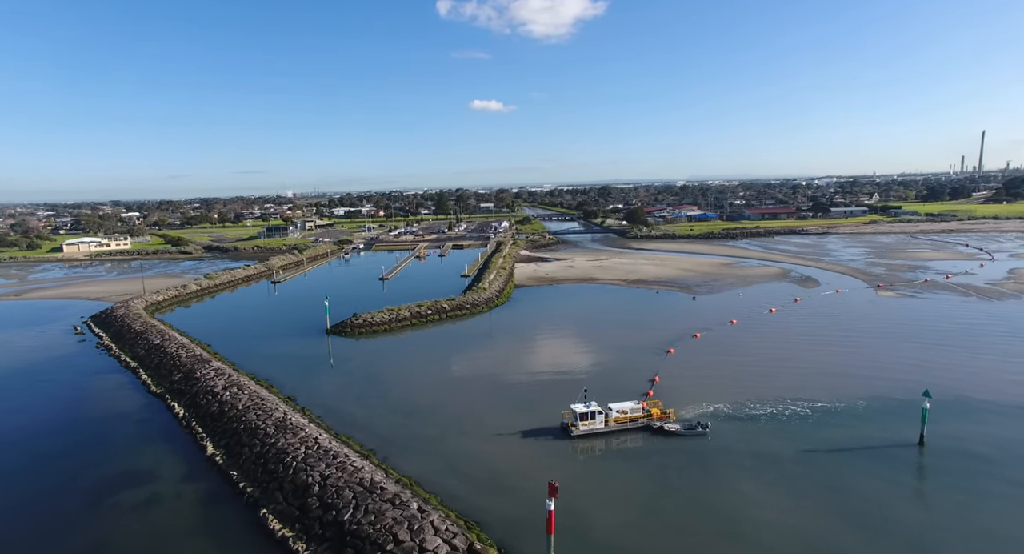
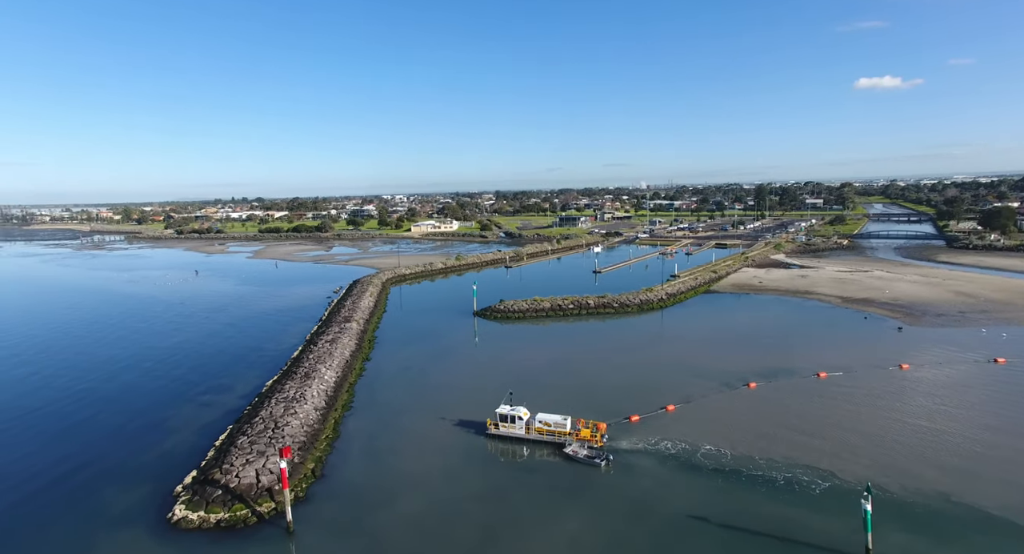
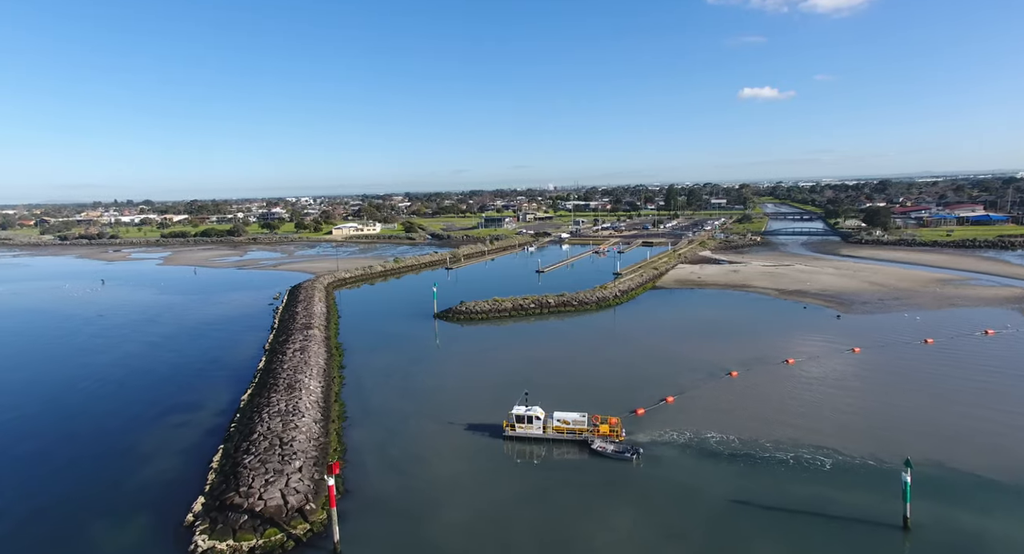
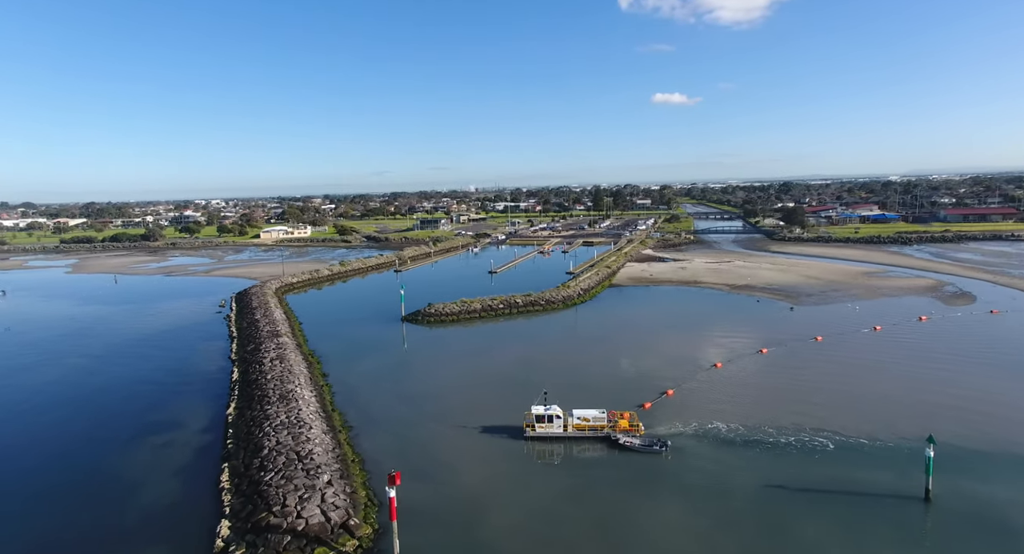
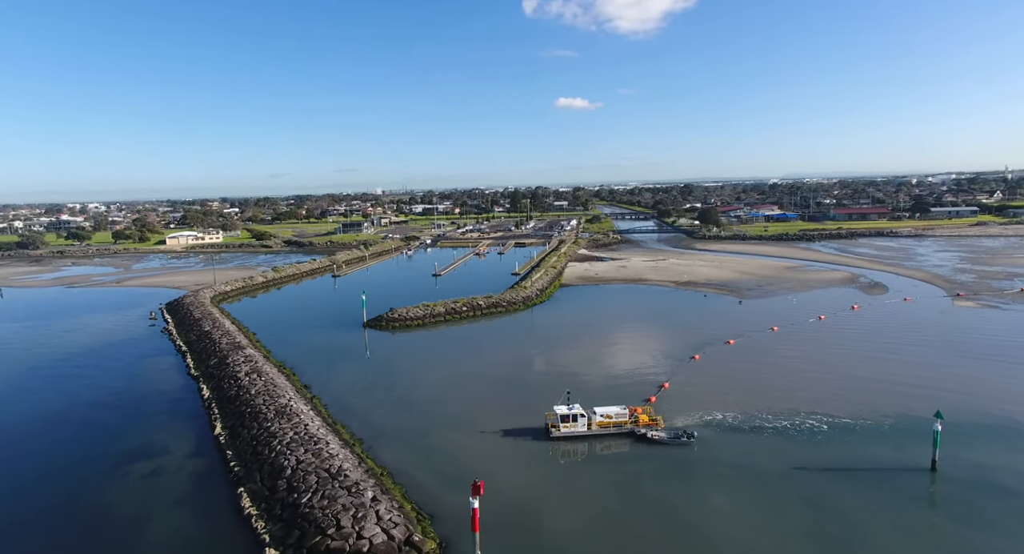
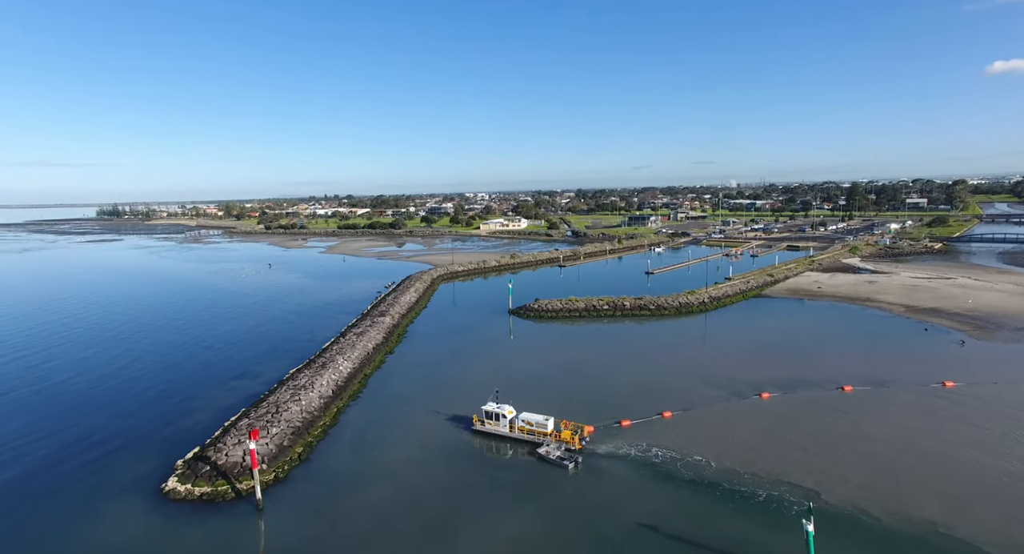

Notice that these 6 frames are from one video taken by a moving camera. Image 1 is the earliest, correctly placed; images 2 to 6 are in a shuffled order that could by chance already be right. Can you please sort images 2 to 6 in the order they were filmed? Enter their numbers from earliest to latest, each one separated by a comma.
5, 4, 3, 2, 6
